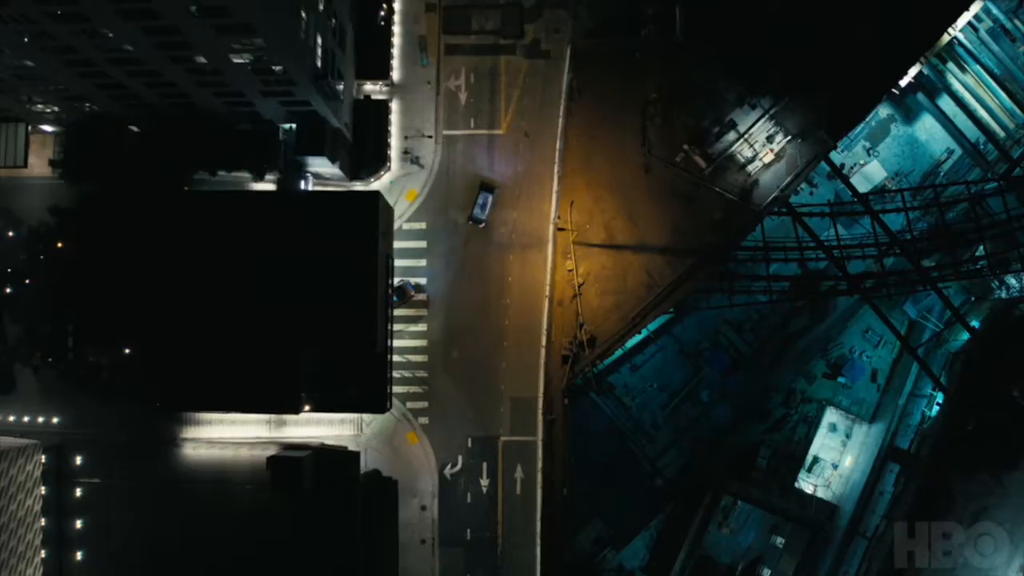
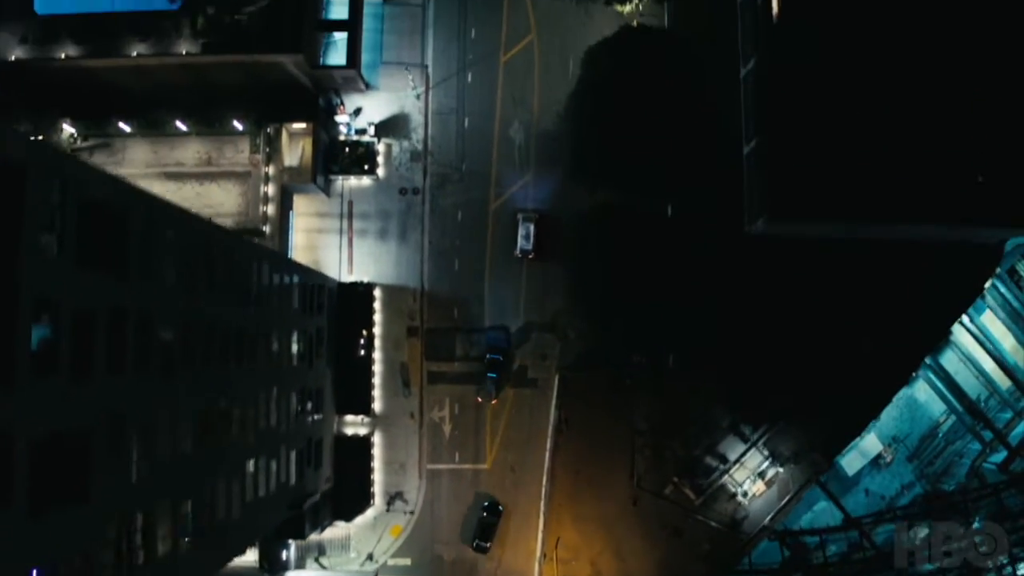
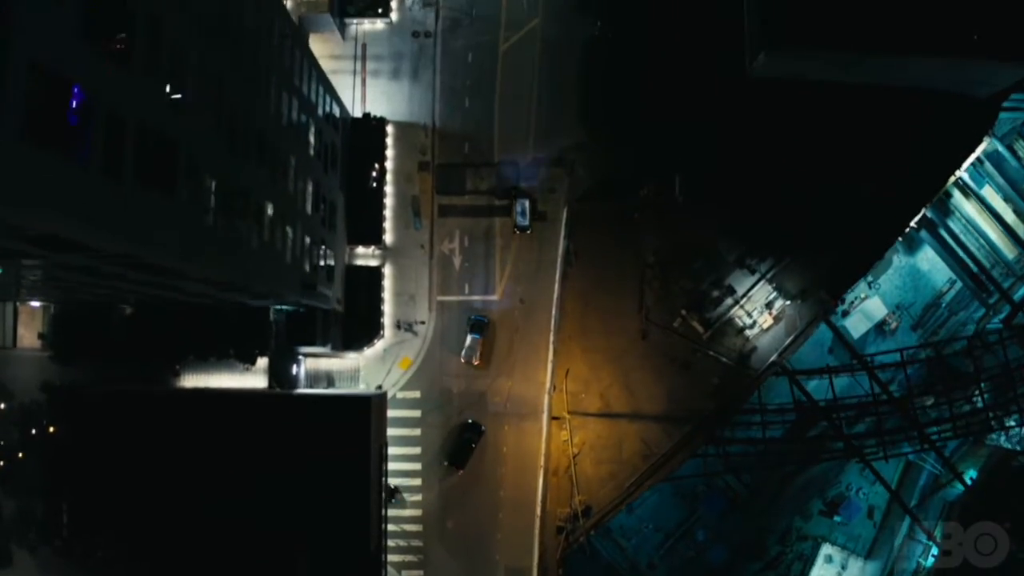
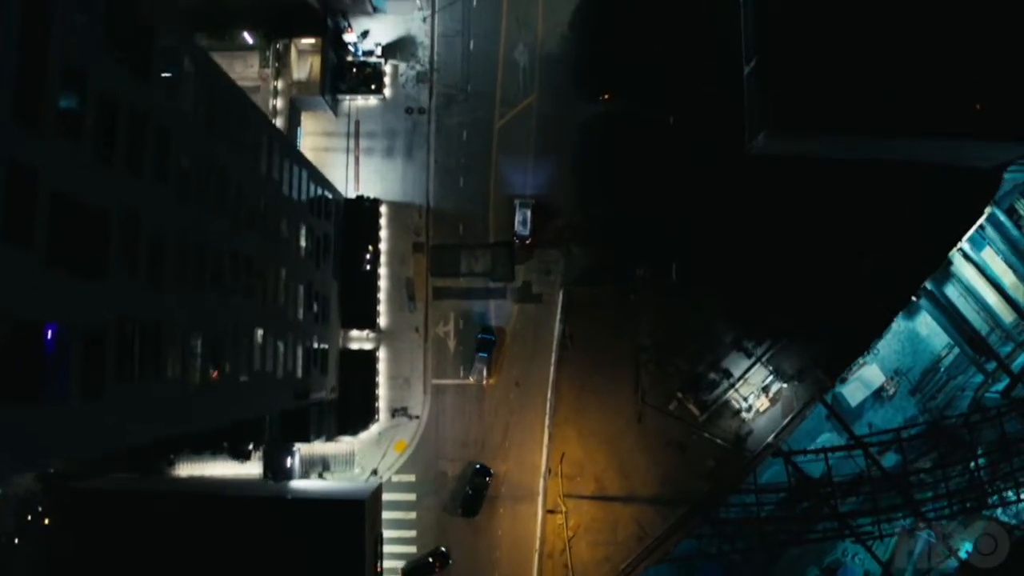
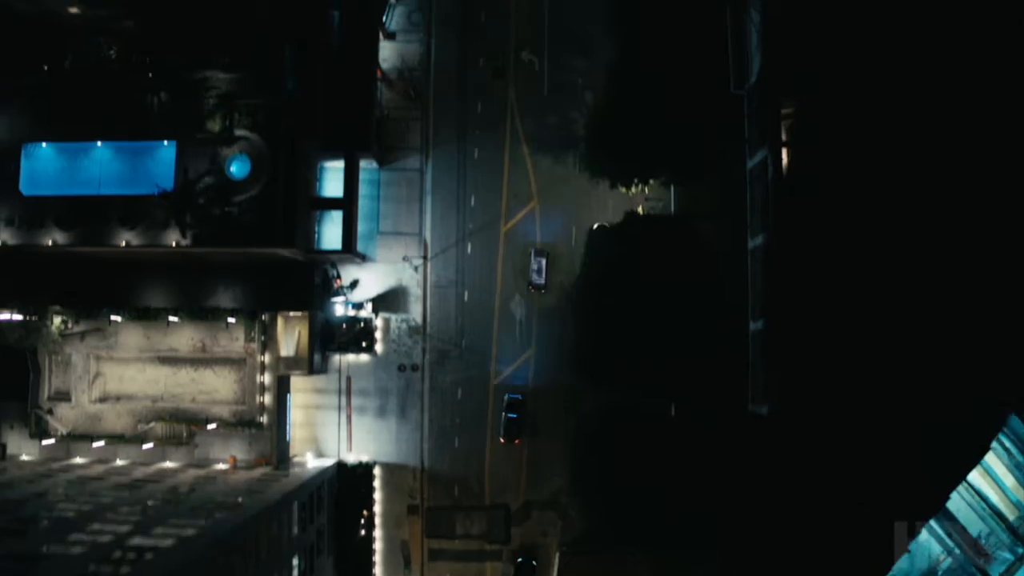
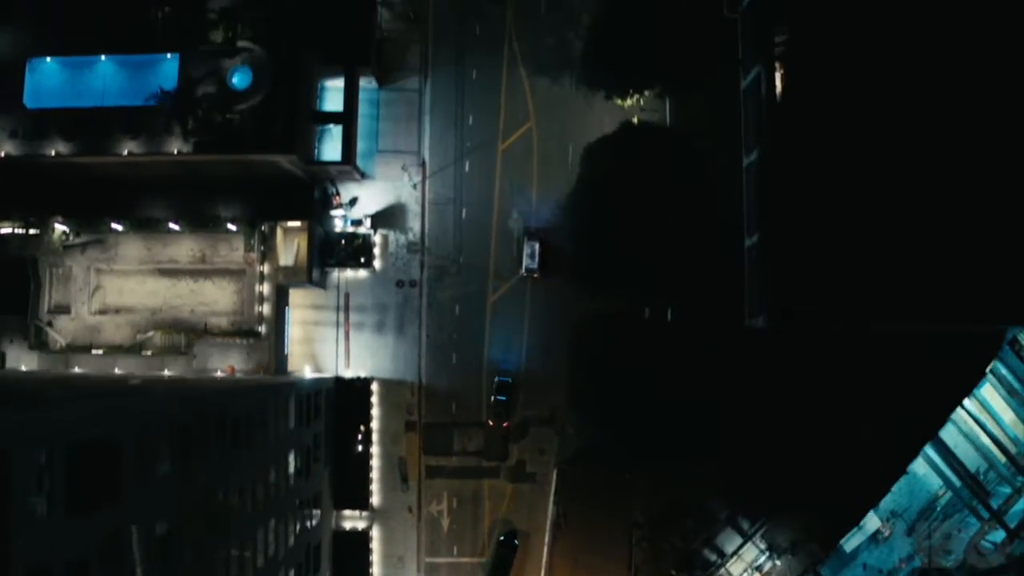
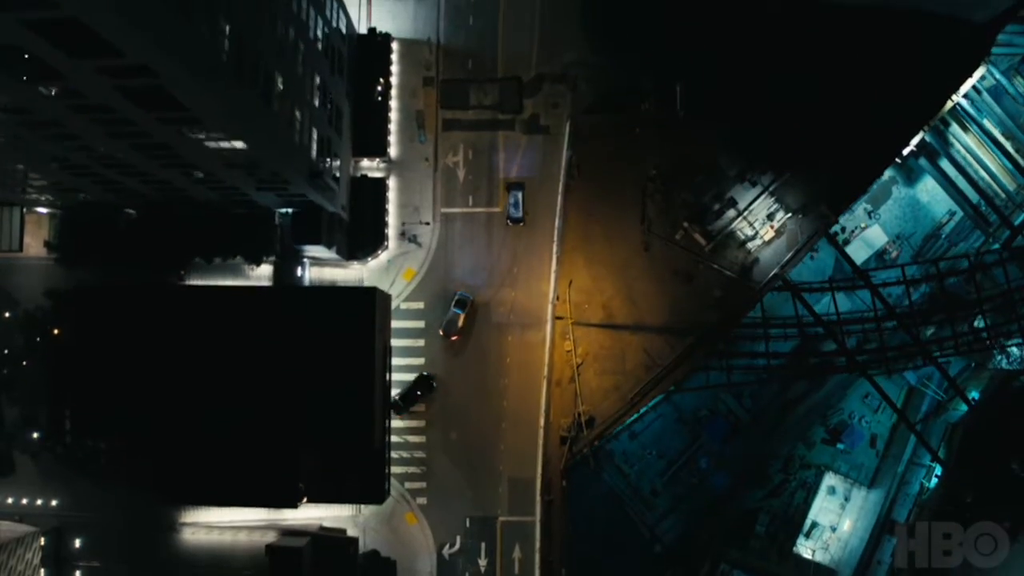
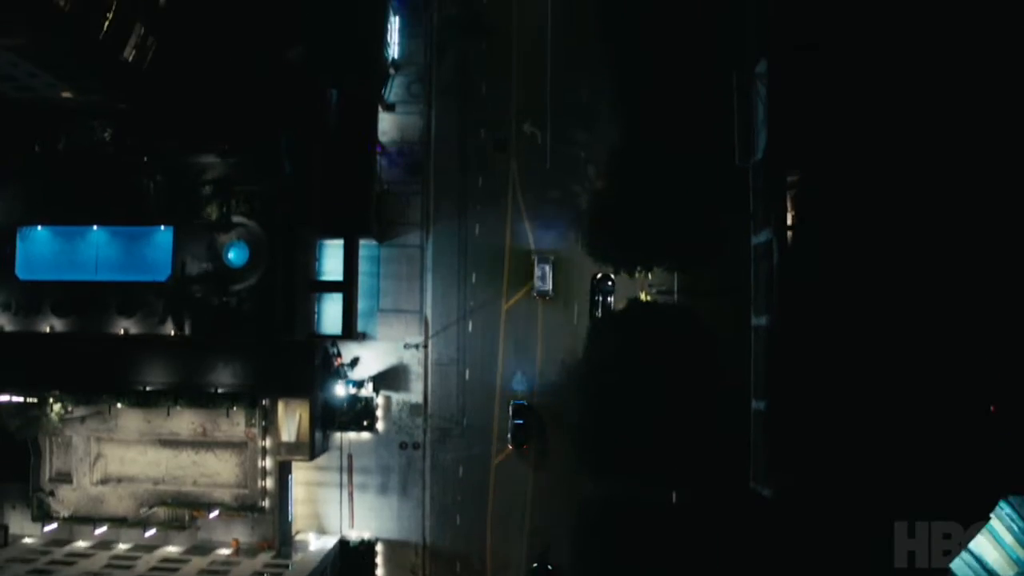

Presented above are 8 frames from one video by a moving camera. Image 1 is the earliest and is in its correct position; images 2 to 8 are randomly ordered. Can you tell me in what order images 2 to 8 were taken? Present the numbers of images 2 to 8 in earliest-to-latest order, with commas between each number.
7, 3, 4, 2, 6, 5, 8
